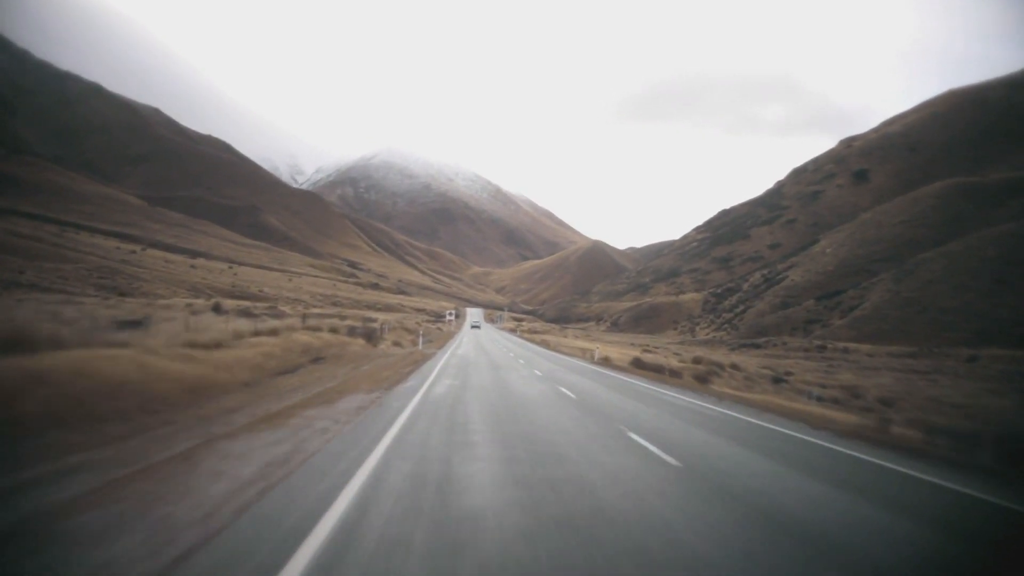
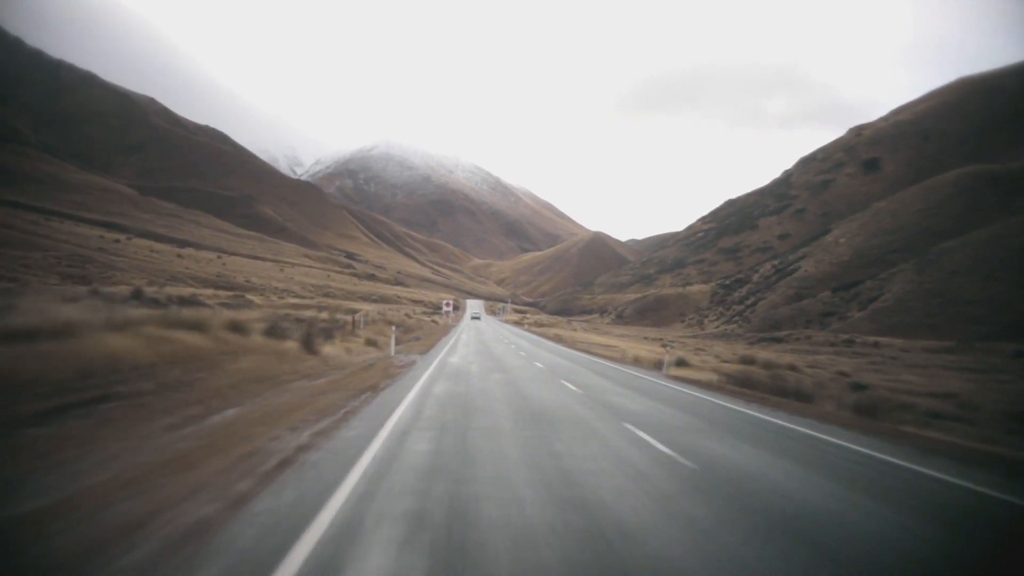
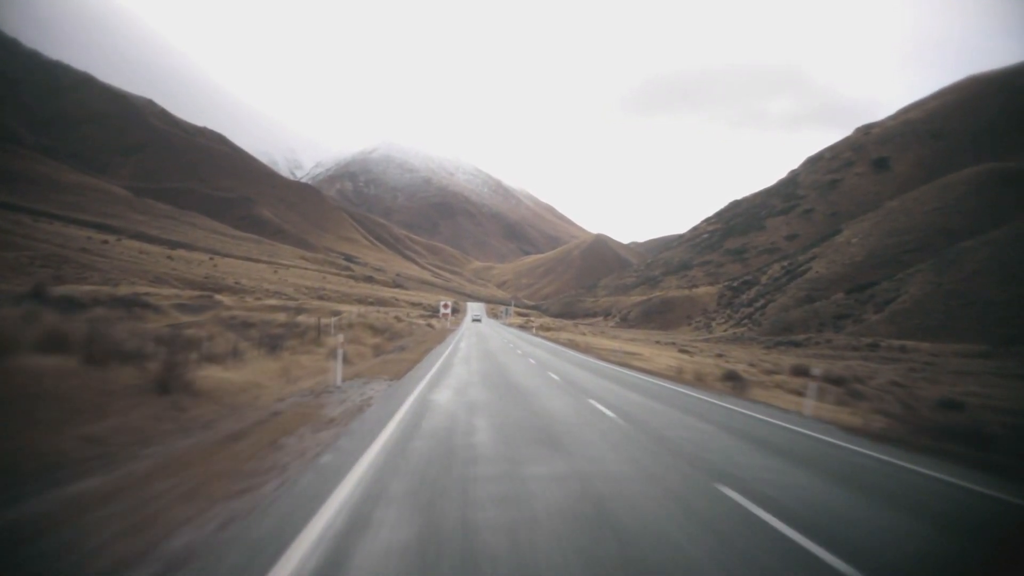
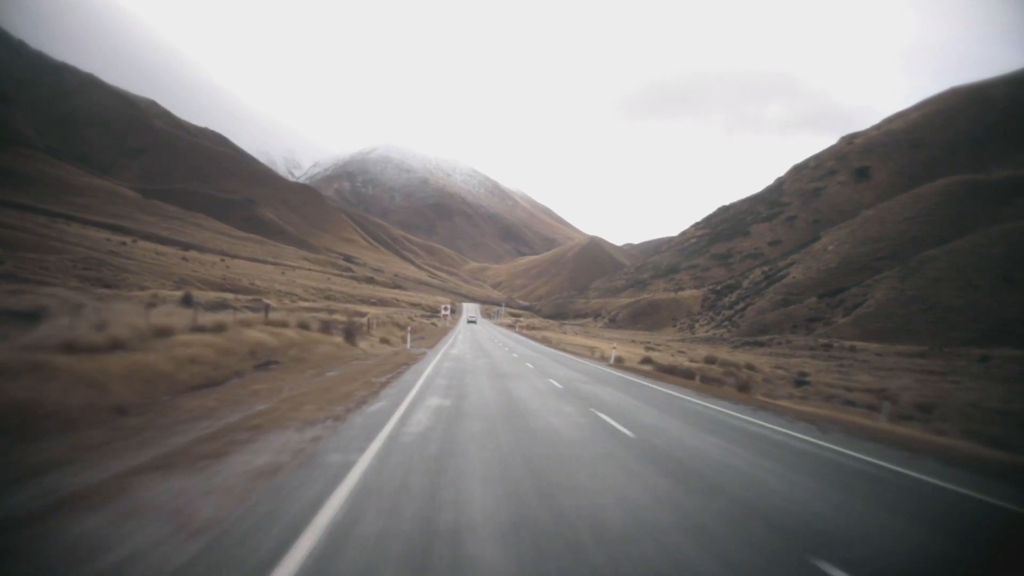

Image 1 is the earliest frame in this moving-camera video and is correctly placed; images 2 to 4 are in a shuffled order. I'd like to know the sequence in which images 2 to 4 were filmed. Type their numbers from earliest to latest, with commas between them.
4, 2, 3
